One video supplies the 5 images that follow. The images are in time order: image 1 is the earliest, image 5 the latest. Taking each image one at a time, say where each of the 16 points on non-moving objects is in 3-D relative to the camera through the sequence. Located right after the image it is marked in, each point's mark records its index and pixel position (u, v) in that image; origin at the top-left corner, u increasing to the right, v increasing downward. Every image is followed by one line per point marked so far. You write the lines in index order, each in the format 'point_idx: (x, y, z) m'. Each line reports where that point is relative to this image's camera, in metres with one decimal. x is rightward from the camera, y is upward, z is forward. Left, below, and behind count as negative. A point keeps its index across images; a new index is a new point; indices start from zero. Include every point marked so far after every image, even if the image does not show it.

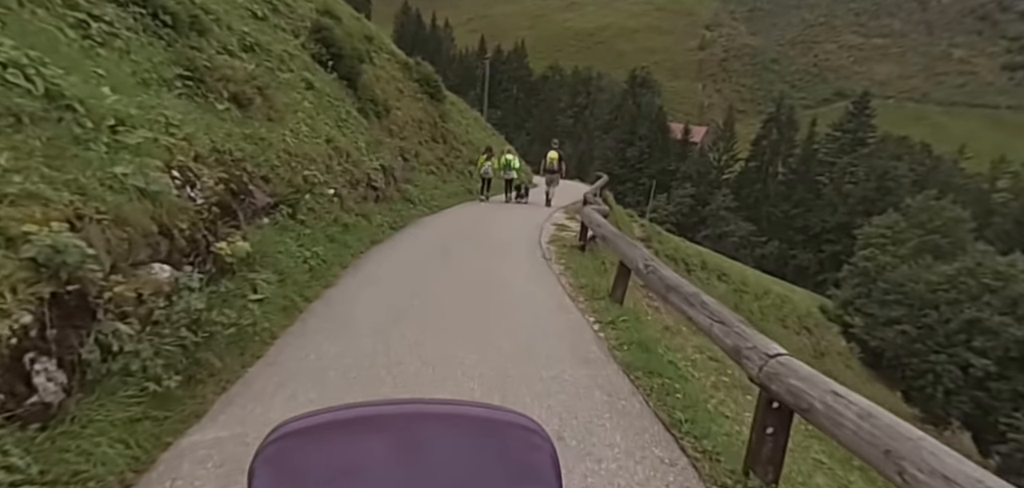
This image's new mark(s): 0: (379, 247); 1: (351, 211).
0: (-3.3, 0.0, +12.3) m
1: (-4.2, +0.8, +13.0) m
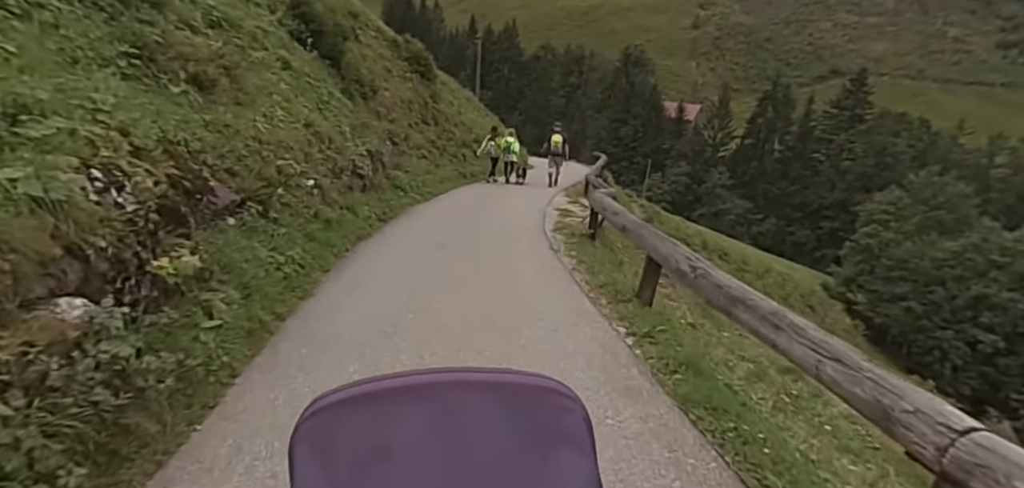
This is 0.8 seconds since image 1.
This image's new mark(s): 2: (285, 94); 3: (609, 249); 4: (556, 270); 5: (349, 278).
0: (-3.2, 0.0, +10.9) m
1: (-4.1, +0.8, +11.6) m
2: (-5.9, +3.9, +13.1) m
3: (+2.1, -0.3, +11.3) m
4: (+0.8, -0.6, +9.3) m
5: (-2.7, -0.6, +8.5) m
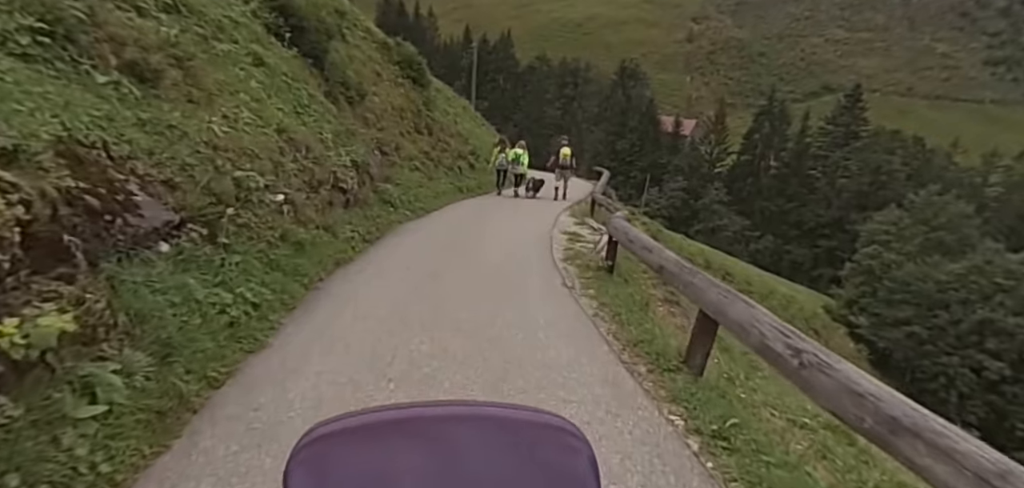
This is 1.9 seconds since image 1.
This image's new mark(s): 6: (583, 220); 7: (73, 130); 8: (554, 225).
0: (-3.1, -0.5, +9.1) m
1: (-3.9, +0.3, +9.8) m
2: (-5.8, +3.4, +11.3) m
3: (+2.2, -0.8, +9.6) m
4: (+0.9, -1.0, +7.5) m
5: (-2.6, -1.0, +6.7) m
6: (+2.6, +1.0, +19.1) m
7: (-4.8, +1.3, +5.6) m
8: (+1.4, +0.6, +16.7) m
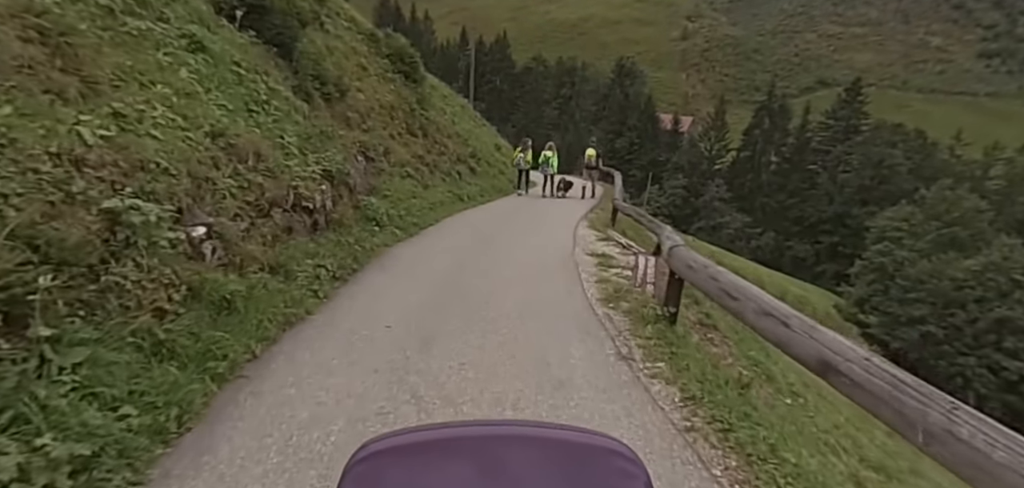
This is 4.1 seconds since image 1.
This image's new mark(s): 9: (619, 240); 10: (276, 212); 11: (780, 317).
0: (-2.7, -1.2, +6.2) m
1: (-3.6, -0.4, +6.9) m
2: (-5.5, +2.6, +8.4) m
3: (+2.6, -1.4, +6.6) m
4: (+1.3, -1.7, +4.5) m
5: (-2.2, -1.7, +3.7) m
6: (+3.0, +0.4, +16.1) m
7: (-4.5, +0.5, +2.6) m
8: (+1.7, 0.0, +13.7) m
9: (+3.2, +0.1, +15.1) m
10: (-3.9, +0.5, +8.3) m
11: (+2.6, -0.7, +5.1) m
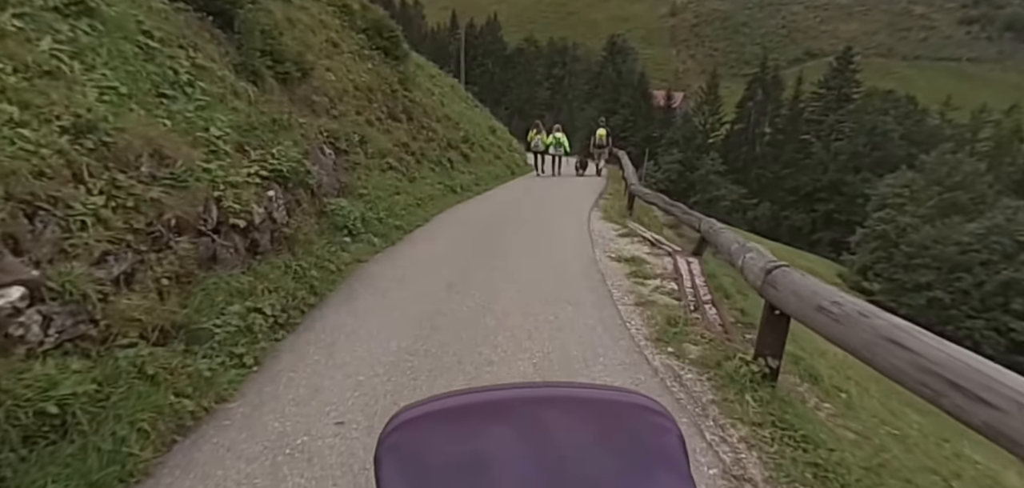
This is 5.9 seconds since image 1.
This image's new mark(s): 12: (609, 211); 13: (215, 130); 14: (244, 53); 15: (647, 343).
0: (-2.5, -1.7, +3.7) m
1: (-3.4, -0.9, +4.3) m
2: (-5.4, +2.1, +5.8) m
3: (+2.8, -1.7, +4.1) m
4: (+1.5, -2.1, +2.0) m
5: (-2.0, -2.2, +1.2) m
6: (+3.1, +0.5, +13.6) m
7: (-4.4, -0.2, 0.0) m
8: (+1.9, -0.1, +11.2) m
9: (+3.4, +0.2, +12.6) m
10: (-3.7, +0.1, +5.8) m
11: (+2.8, -1.0, +2.6) m
12: (+3.1, +1.0, +15.6) m
13: (-4.6, +1.8, +7.7) m
14: (-5.6, +4.0, +10.7) m
15: (+1.7, -1.1, +6.5) m
